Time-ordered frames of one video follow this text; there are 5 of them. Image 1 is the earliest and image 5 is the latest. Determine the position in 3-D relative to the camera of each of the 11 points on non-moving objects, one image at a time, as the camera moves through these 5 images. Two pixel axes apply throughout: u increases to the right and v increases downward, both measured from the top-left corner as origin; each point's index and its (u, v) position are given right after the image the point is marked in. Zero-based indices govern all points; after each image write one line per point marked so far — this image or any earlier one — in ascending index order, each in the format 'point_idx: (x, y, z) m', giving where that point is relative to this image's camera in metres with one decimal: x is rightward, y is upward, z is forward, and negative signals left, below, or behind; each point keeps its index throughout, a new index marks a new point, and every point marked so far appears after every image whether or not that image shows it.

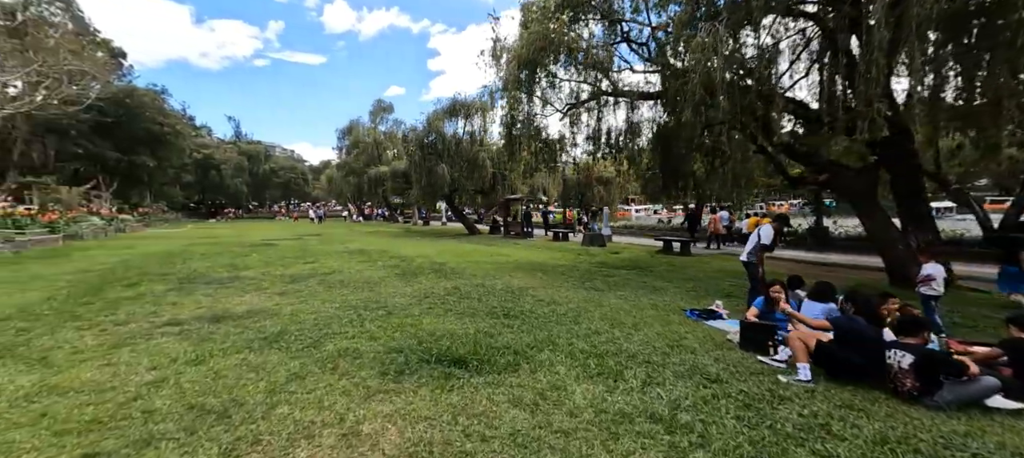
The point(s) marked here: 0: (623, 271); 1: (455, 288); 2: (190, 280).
0: (+2.6, -1.0, +9.4) m
1: (-1.0, -1.1, +7.3) m
2: (-6.5, -1.0, +8.2) m
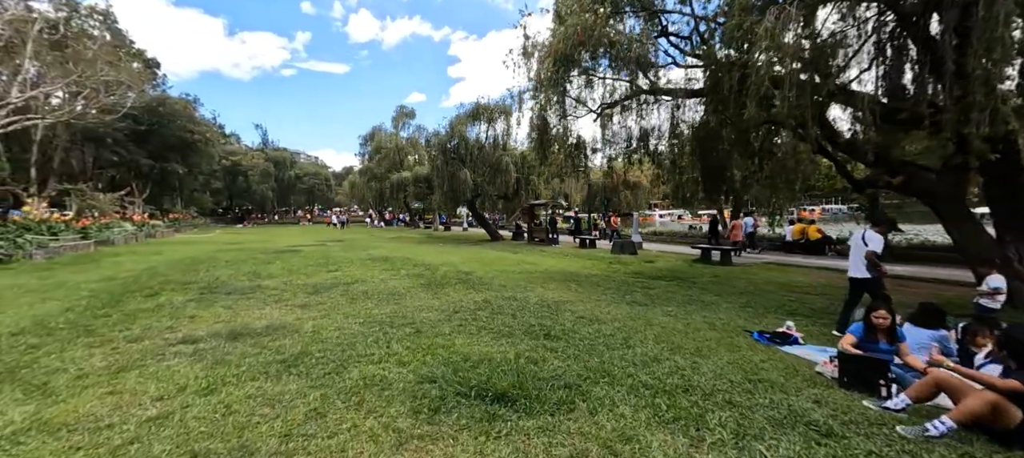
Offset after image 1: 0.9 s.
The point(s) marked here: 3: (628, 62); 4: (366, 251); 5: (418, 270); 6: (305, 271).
0: (+3.2, -1.1, +8.8) m
1: (-0.4, -1.2, +6.8) m
2: (-5.9, -1.2, +8.0) m
3: (+2.1, +3.1, +7.5) m
4: (-5.7, -0.9, +16.0) m
5: (-2.4, -1.1, +10.5) m
6: (-5.2, -1.1, +10.3) m
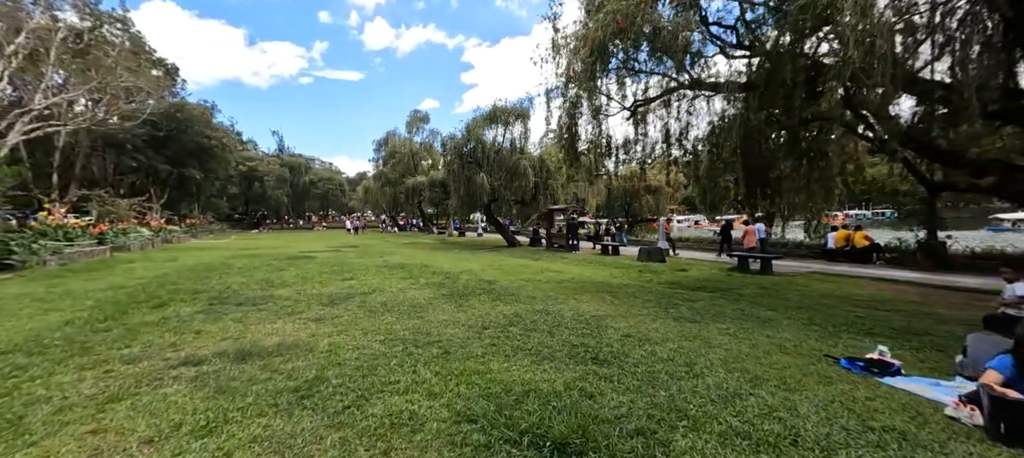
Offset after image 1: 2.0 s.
0: (+3.8, -1.3, +8.0) m
1: (+0.1, -1.3, +6.2) m
2: (-5.3, -1.3, +7.5) m
3: (+2.7, +3.0, +6.9) m
4: (-4.9, -1.1, +15.5) m
5: (-1.8, -1.2, +10.0) m
6: (-4.6, -1.2, +9.8) m
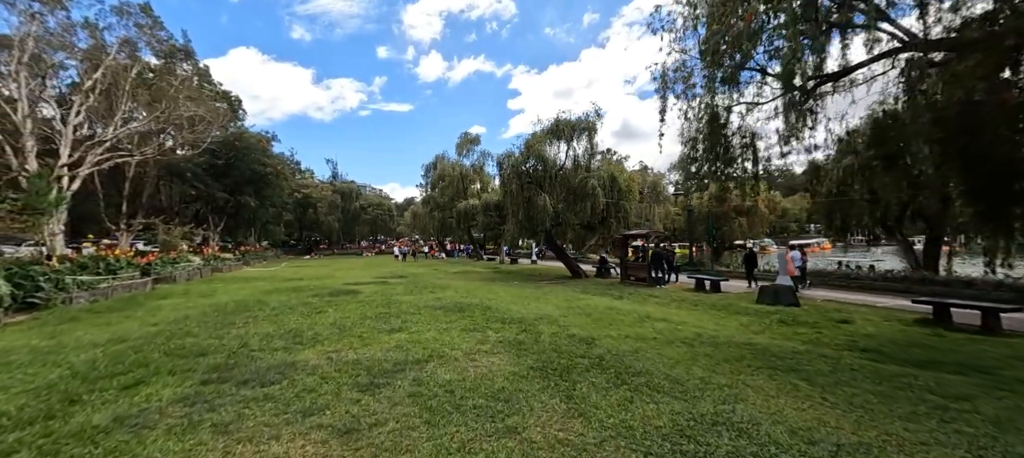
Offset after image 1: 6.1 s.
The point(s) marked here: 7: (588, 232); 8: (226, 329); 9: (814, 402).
0: (+5.4, -1.8, +4.9) m
1: (+1.5, -1.8, +3.4) m
2: (-3.8, -1.9, +5.3) m
3: (+4.1, +2.5, +4.1) m
4: (-2.5, -2.1, +13.2) m
5: (0.0, -1.9, +7.4) m
6: (-2.8, -1.9, +7.6) m
7: (+3.7, -0.1, +19.9) m
8: (-5.6, -2.0, +8.0) m
9: (+3.1, -1.7, +4.2) m
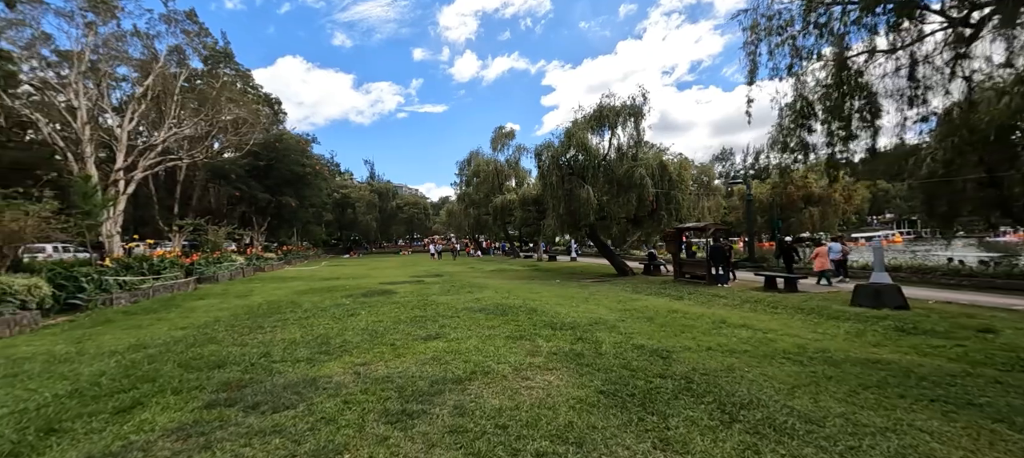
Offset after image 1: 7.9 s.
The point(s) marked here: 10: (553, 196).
0: (+6.0, -1.6, +3.3) m
1: (+2.0, -1.6, +2.2) m
2: (-3.1, -1.8, +4.5) m
3: (+4.6, +2.7, +2.6) m
4: (-1.2, -2.0, +12.3) m
5: (+0.9, -1.8, +6.3) m
6: (-1.9, -1.8, +6.7) m
7: (+5.6, +0.2, +18.4) m
8: (-4.7, -1.9, +7.4) m
9: (+3.6, -1.6, +2.8) m
10: (+1.8, +1.4, +18.3) m
